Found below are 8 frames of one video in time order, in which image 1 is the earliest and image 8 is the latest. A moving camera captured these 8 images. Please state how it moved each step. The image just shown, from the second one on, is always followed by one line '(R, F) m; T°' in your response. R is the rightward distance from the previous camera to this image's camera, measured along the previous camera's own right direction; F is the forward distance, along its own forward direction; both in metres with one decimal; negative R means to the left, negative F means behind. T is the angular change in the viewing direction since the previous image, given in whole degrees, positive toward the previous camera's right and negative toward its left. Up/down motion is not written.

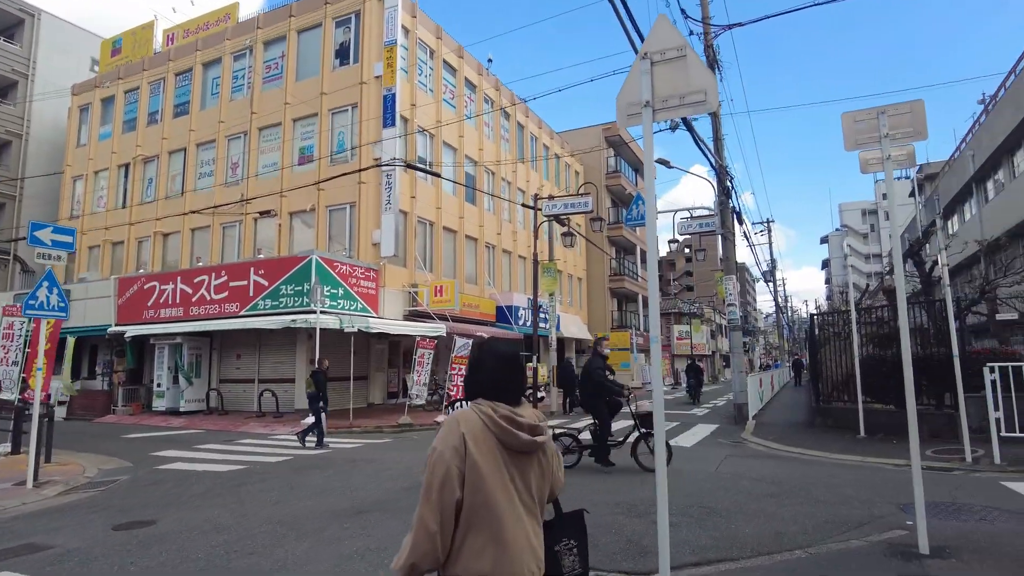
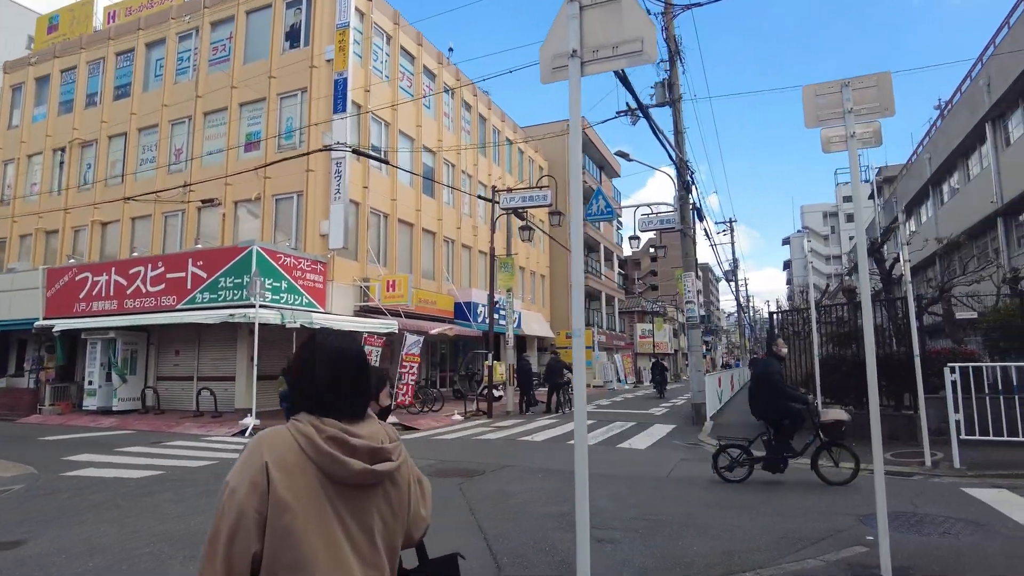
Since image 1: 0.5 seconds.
(+0.3, +0.6) m; +3°
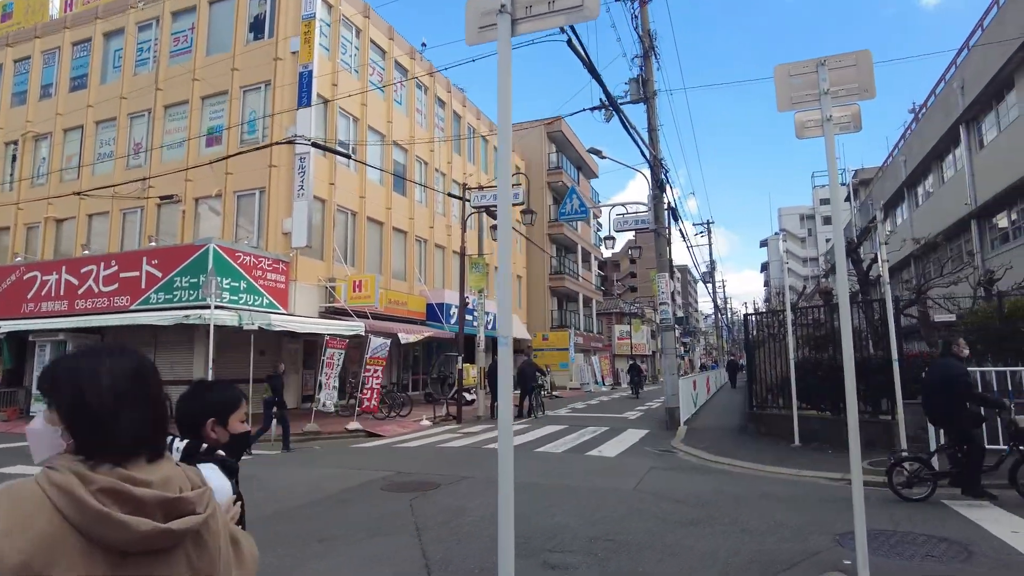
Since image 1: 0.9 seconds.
(+0.3, +0.5) m; +2°
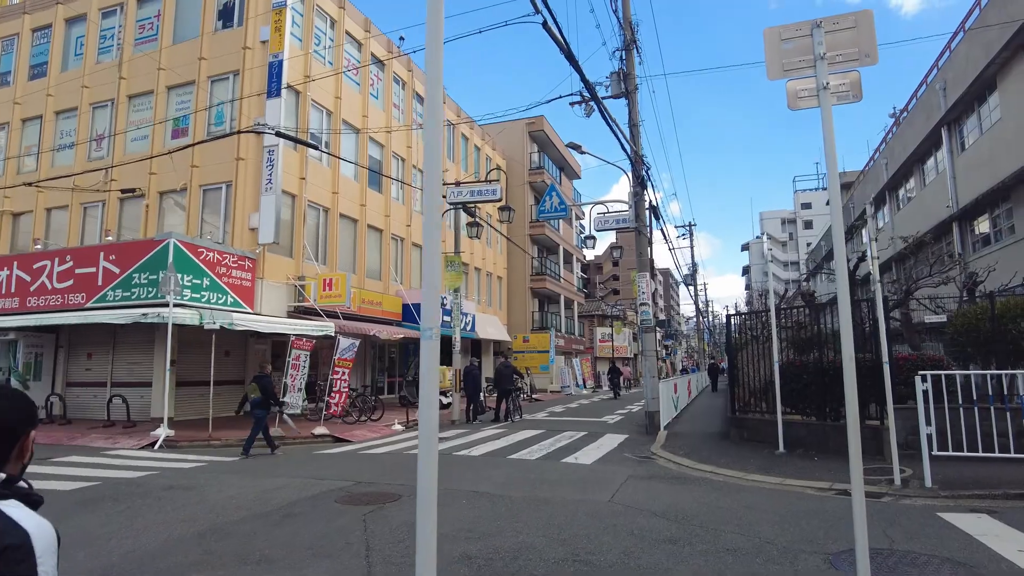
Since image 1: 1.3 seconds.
(+0.2, +0.5) m; +1°
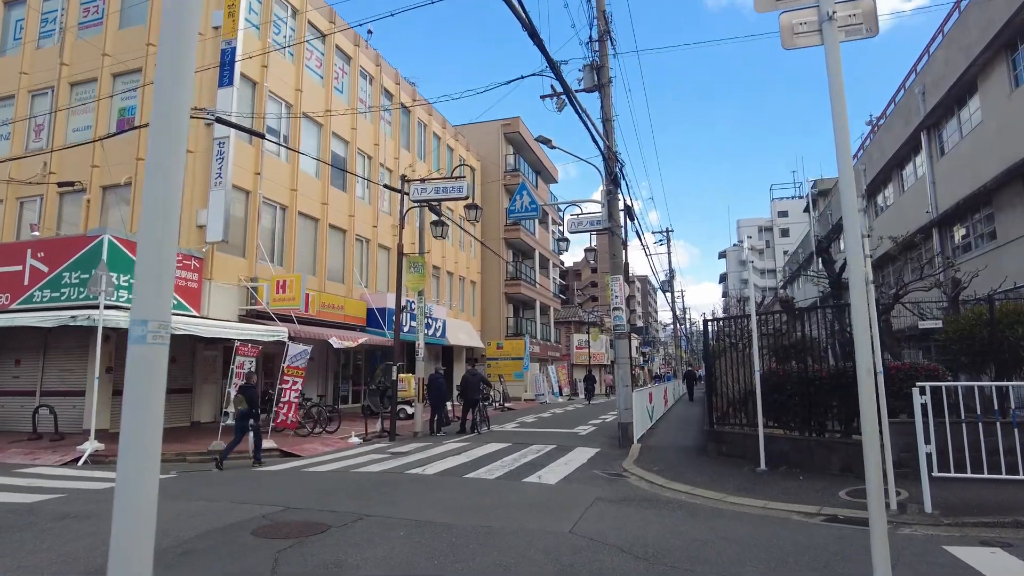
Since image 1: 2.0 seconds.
(+0.3, +0.9) m; +2°
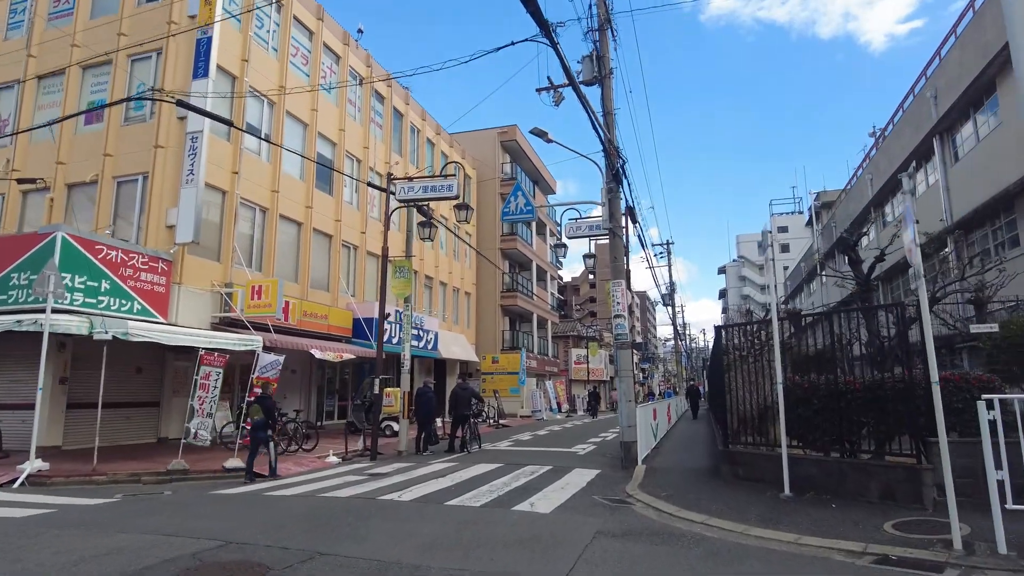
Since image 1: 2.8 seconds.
(+0.1, +1.1) m; 0°
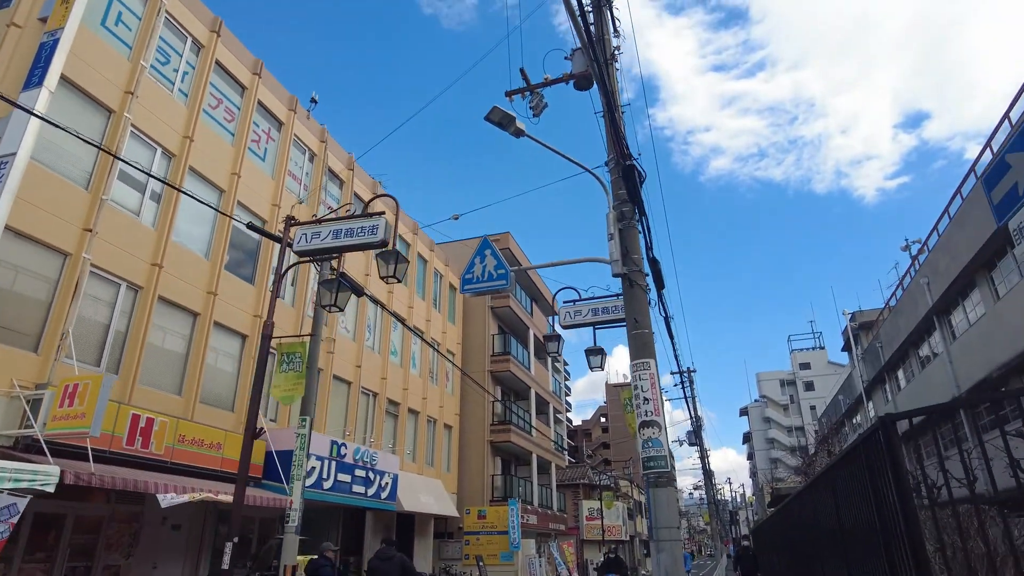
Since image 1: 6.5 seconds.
(+0.7, +5.1) m; -1°
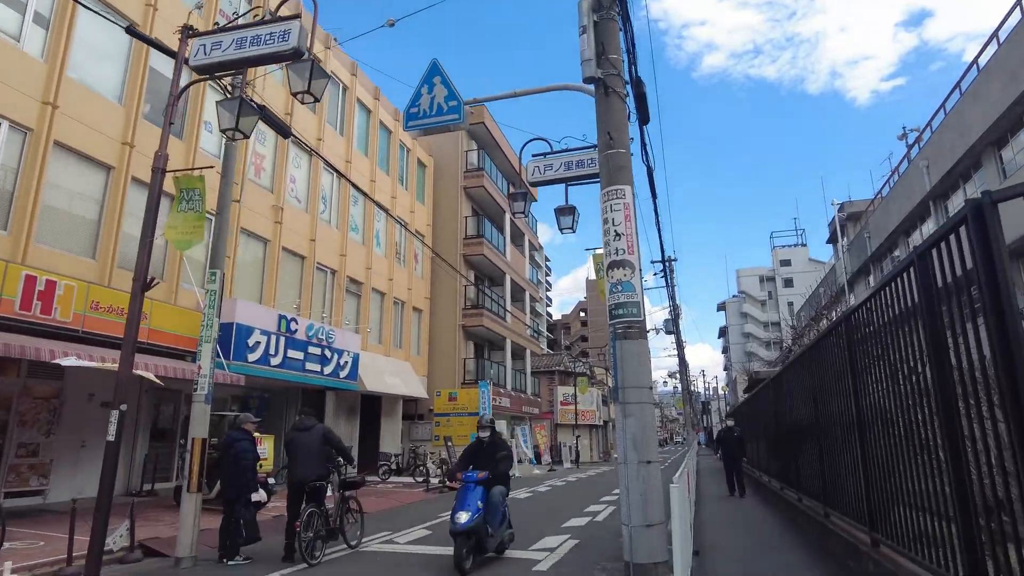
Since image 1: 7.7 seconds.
(+0.4, +1.4) m; +1°
